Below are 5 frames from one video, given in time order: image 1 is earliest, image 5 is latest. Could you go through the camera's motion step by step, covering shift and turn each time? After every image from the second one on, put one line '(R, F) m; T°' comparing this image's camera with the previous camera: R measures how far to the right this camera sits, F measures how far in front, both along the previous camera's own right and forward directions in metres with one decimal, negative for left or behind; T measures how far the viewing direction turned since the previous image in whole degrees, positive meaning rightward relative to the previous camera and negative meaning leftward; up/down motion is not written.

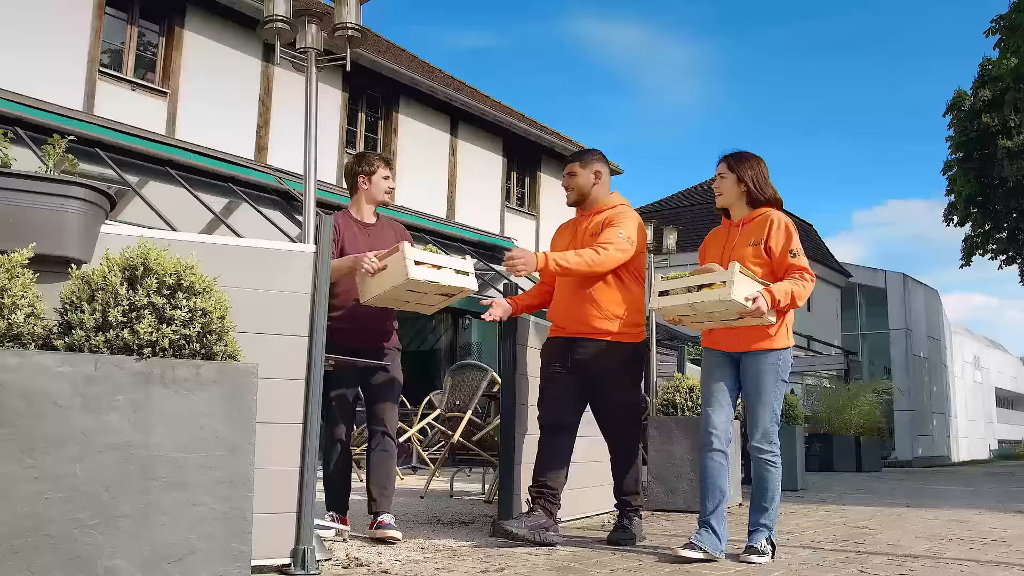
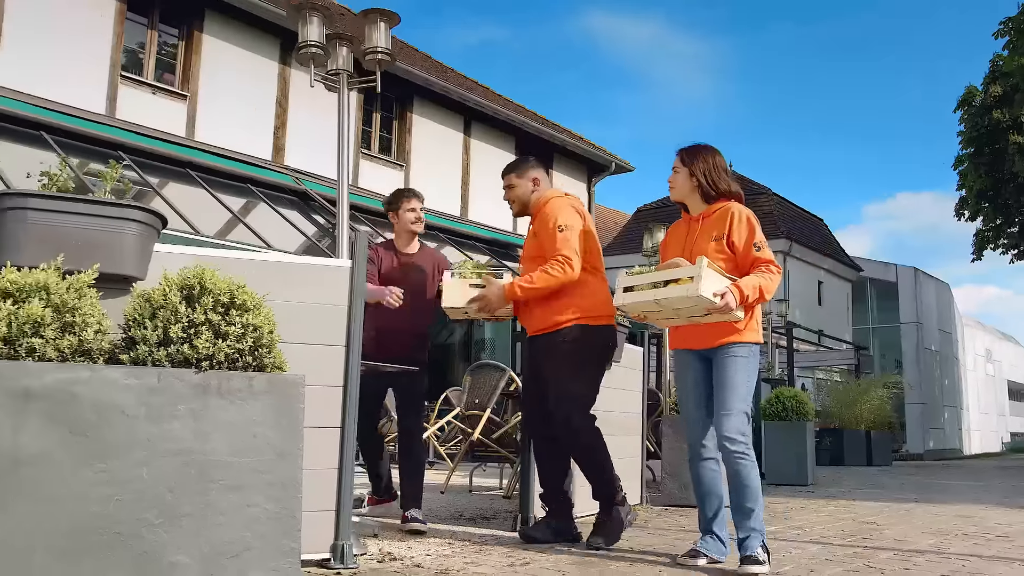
(0.0, -0.2) m; -1°
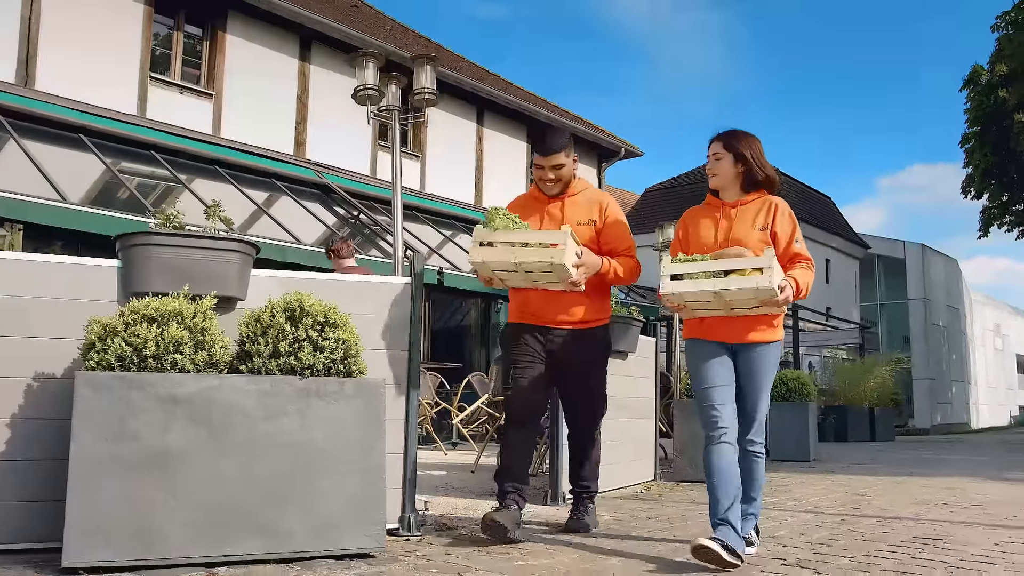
(-0.1, -0.5) m; -1°
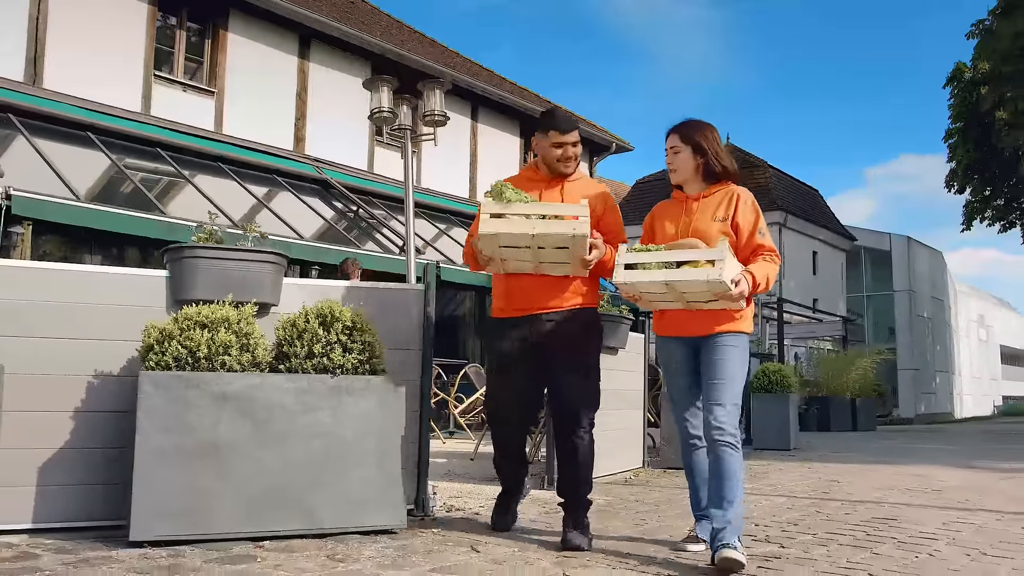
(-0.1, -0.4) m; +1°
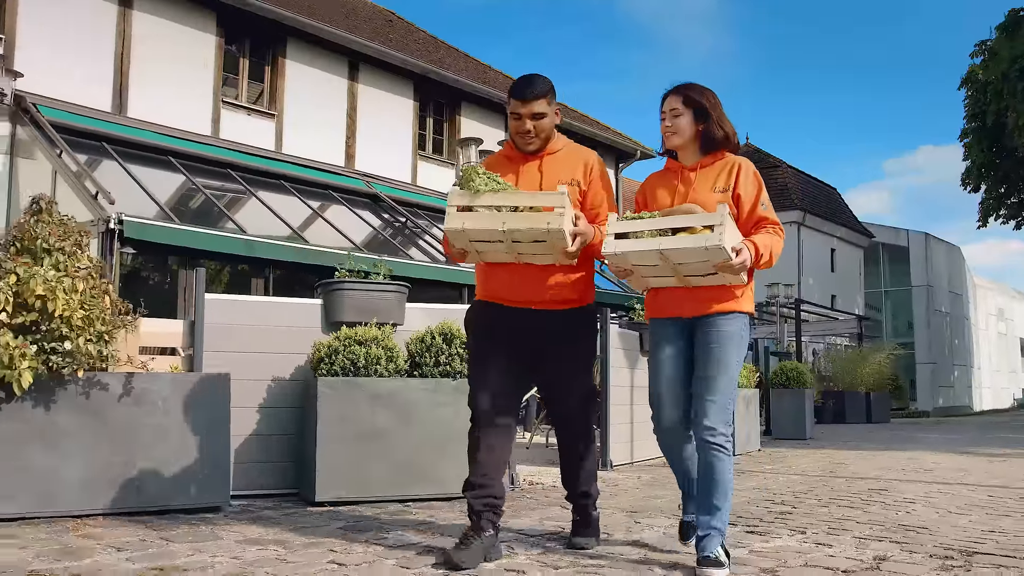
(-0.3, -1.0) m; -1°
